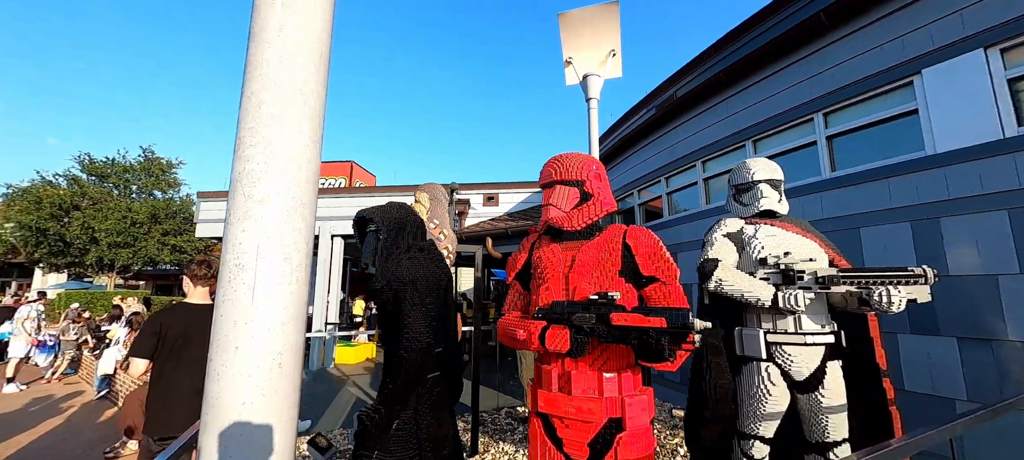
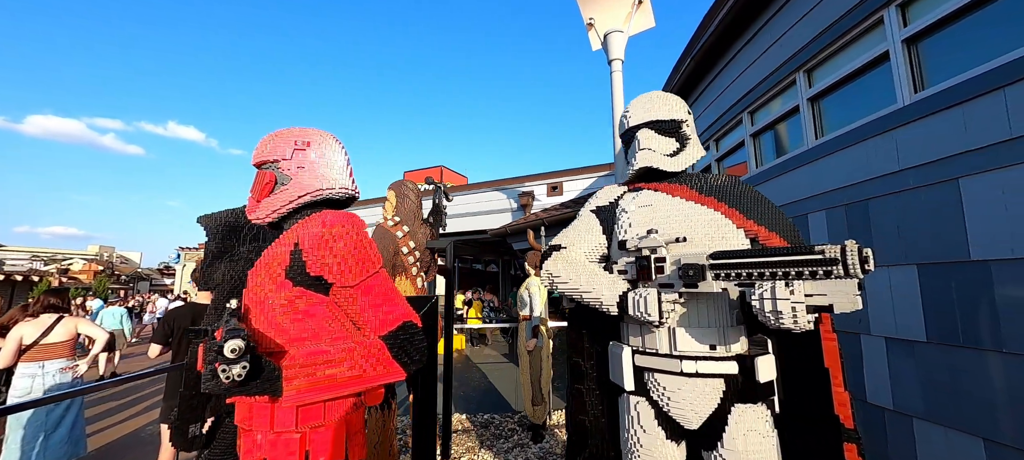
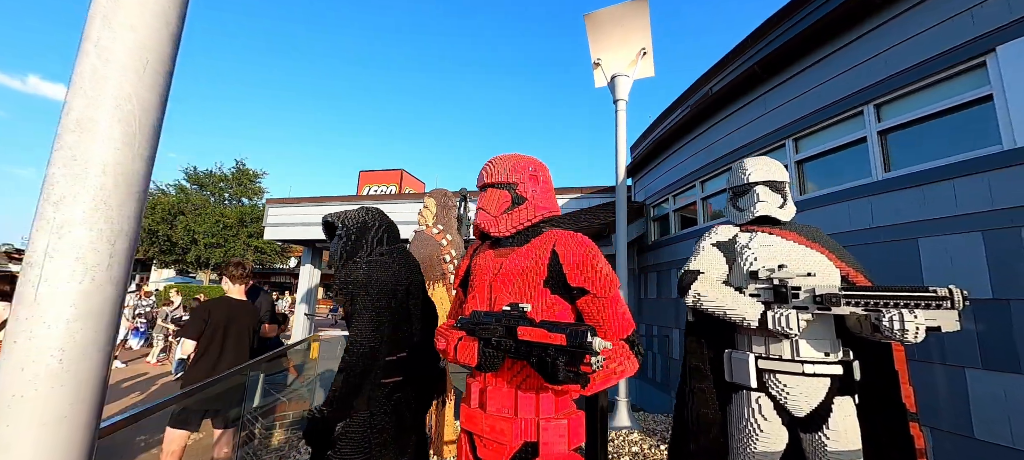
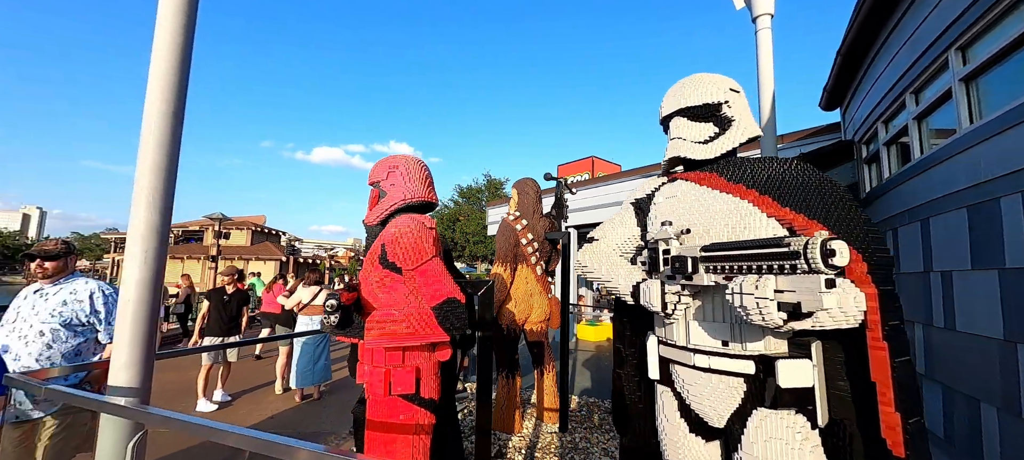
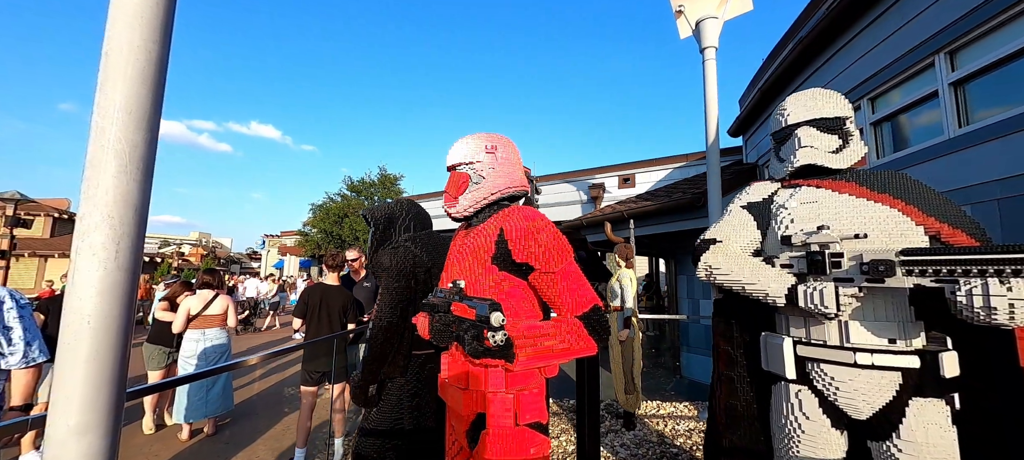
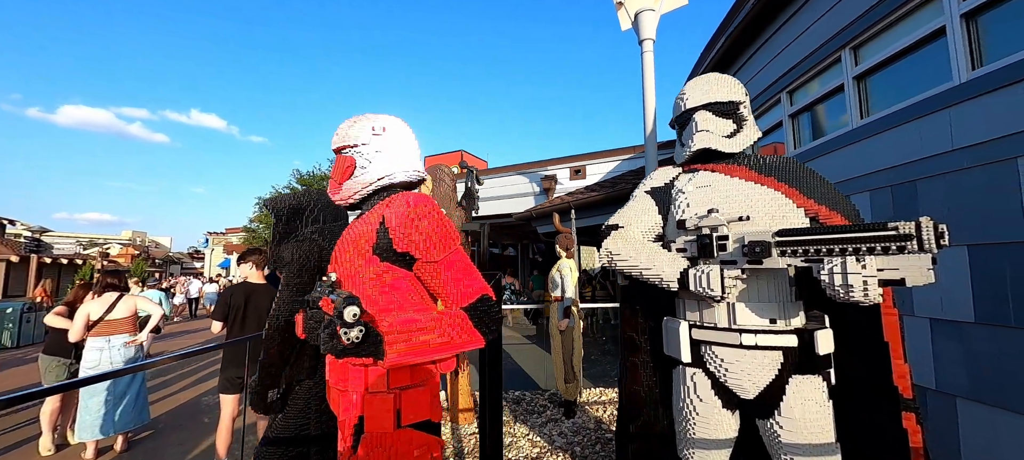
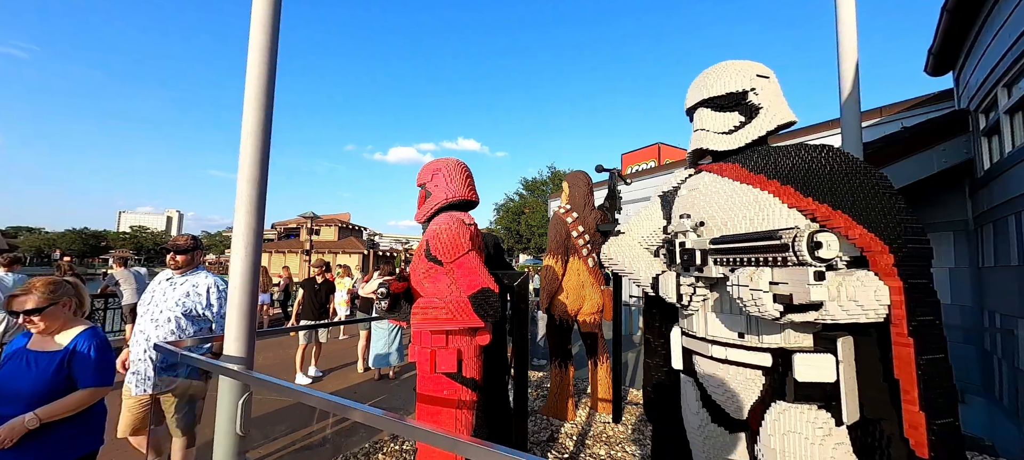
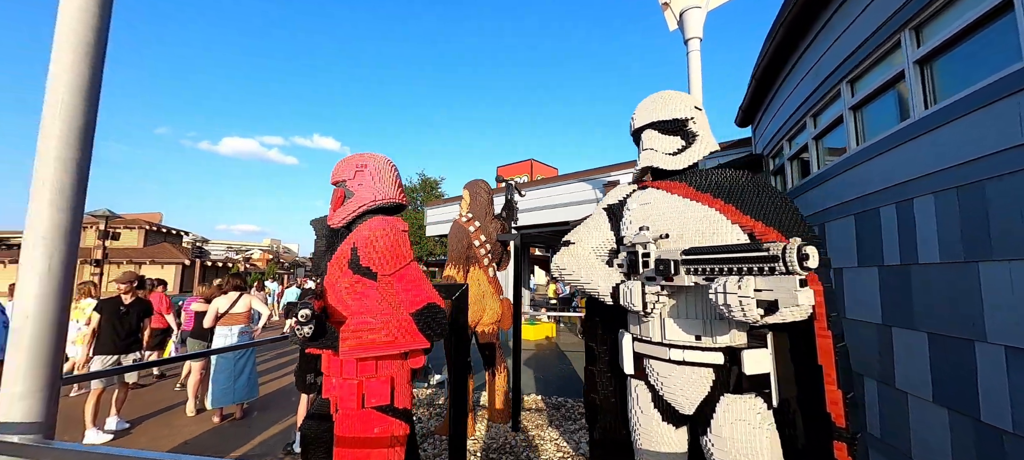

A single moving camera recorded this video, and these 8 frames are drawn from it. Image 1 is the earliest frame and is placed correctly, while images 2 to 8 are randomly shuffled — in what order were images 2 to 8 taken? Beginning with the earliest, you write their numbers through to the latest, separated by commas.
3, 5, 6, 2, 8, 4, 7
